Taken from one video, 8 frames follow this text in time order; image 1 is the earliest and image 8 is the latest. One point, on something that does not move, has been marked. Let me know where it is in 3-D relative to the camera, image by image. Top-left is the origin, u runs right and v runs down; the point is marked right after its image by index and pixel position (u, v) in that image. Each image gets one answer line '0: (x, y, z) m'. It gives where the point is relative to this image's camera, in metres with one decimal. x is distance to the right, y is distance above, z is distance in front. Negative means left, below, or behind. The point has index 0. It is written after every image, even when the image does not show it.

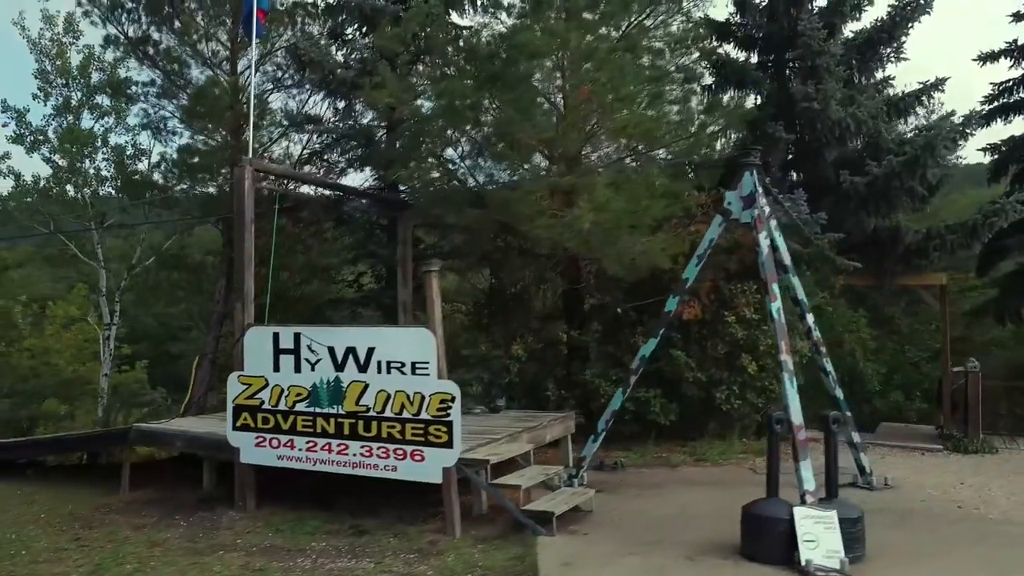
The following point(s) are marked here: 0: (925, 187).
0: (+5.2, +1.3, +10.2) m
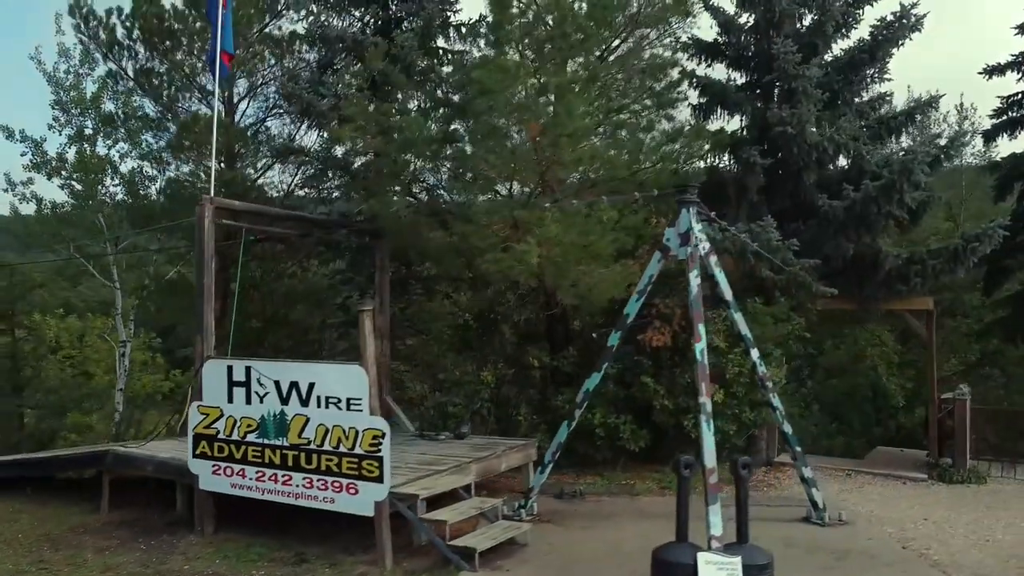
0: (+4.9, +1.0, +10.0) m
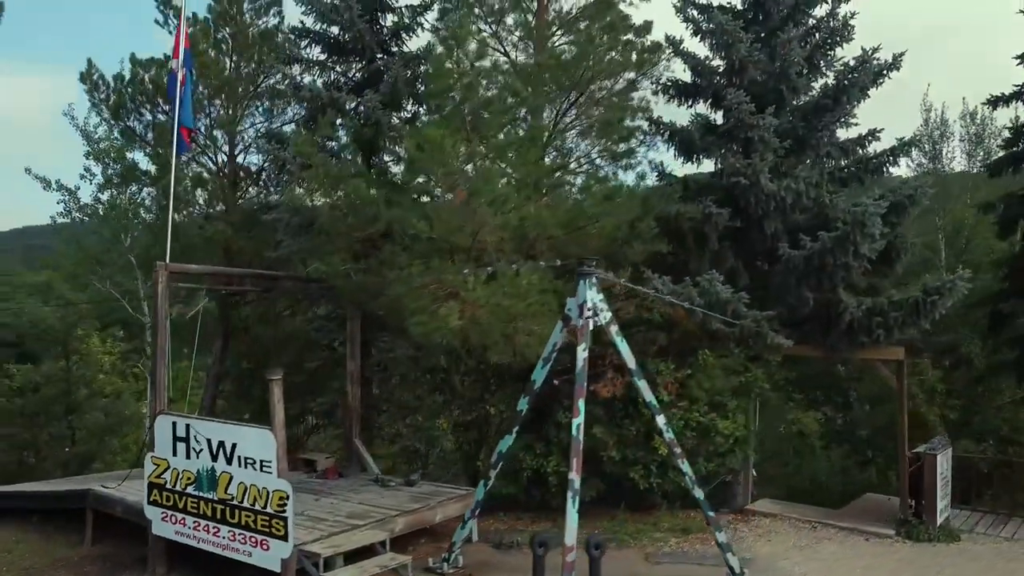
0: (+4.3, +0.3, +9.7) m
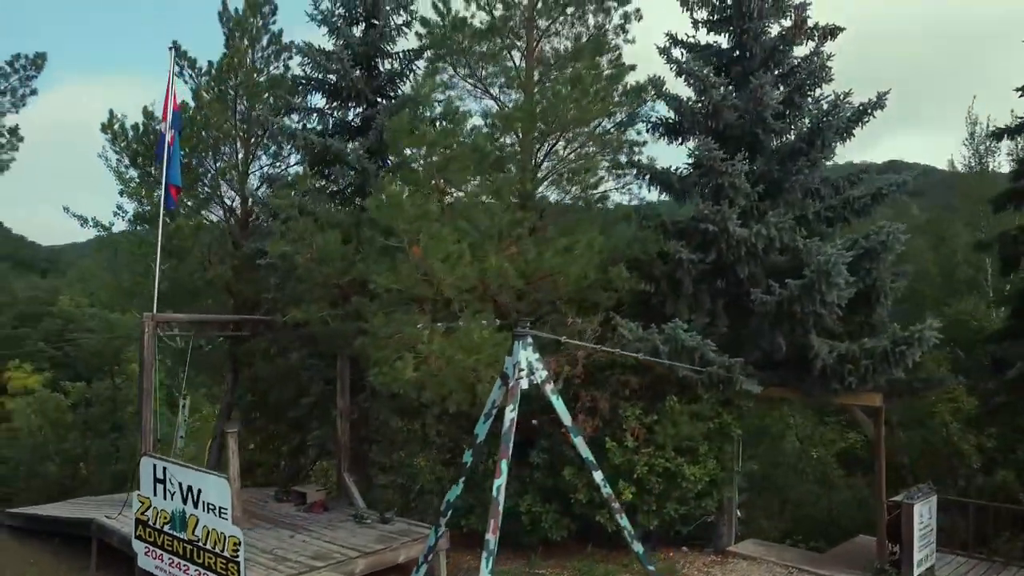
0: (+3.9, -0.2, +9.6) m
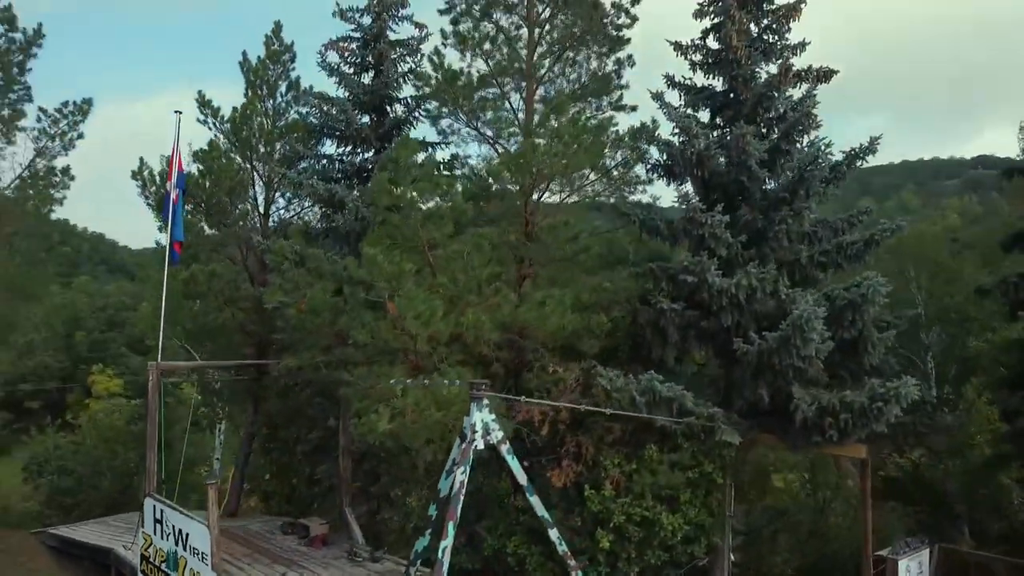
0: (+3.7, -0.8, +9.6) m
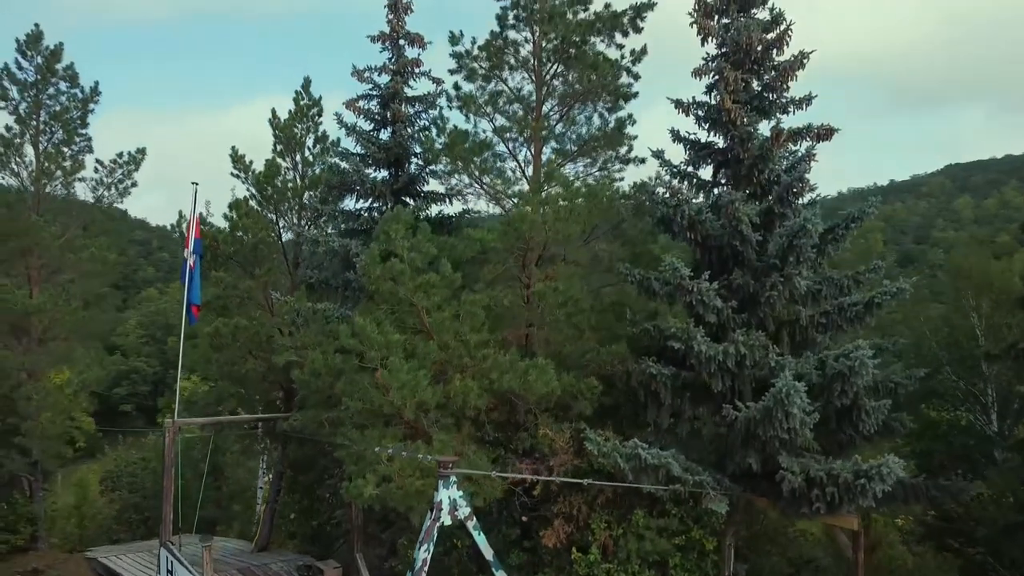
0: (+3.5, -1.7, +9.5) m
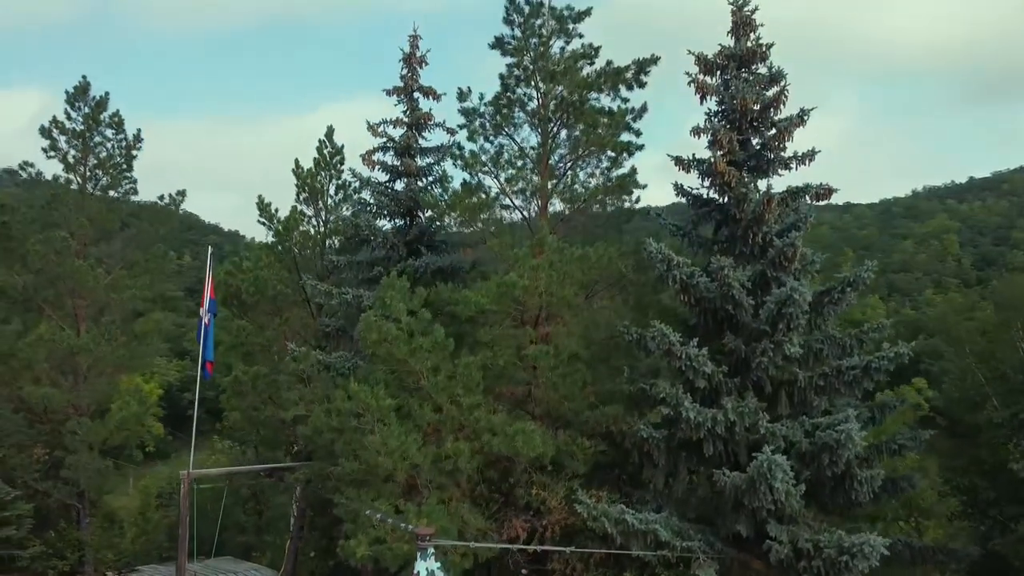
0: (+3.3, -2.5, +9.4) m
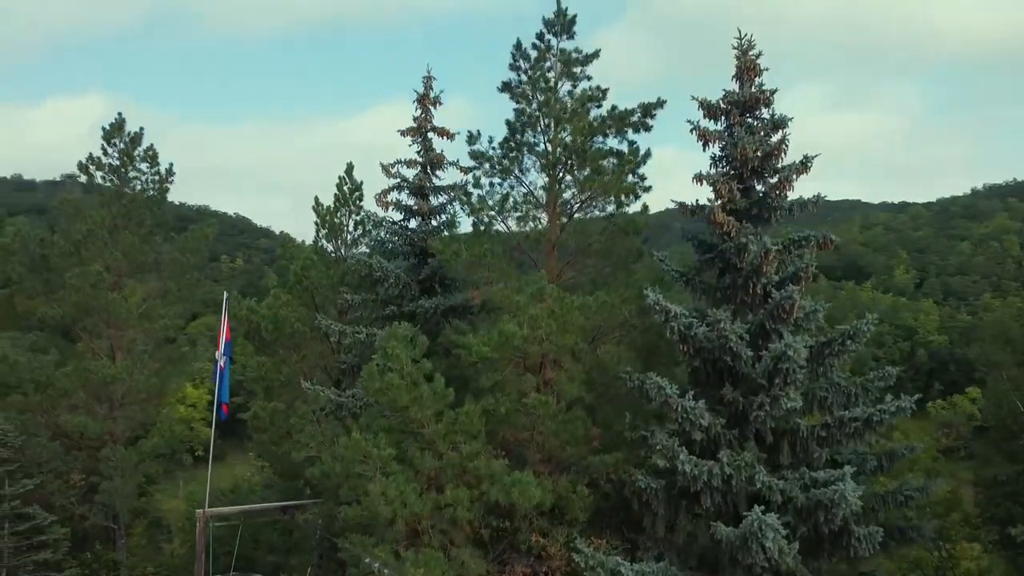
0: (+3.3, -3.1, +9.4) m
